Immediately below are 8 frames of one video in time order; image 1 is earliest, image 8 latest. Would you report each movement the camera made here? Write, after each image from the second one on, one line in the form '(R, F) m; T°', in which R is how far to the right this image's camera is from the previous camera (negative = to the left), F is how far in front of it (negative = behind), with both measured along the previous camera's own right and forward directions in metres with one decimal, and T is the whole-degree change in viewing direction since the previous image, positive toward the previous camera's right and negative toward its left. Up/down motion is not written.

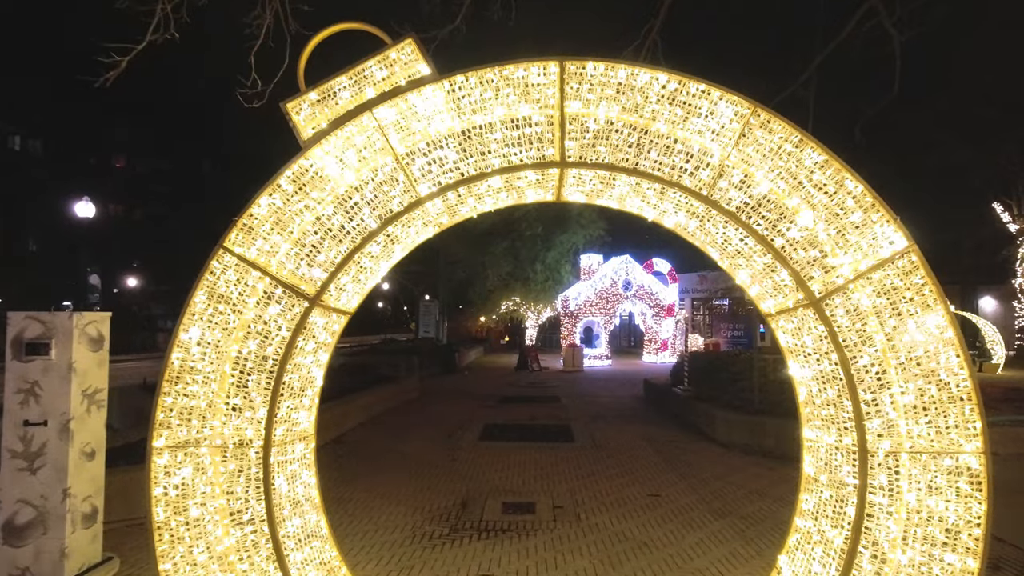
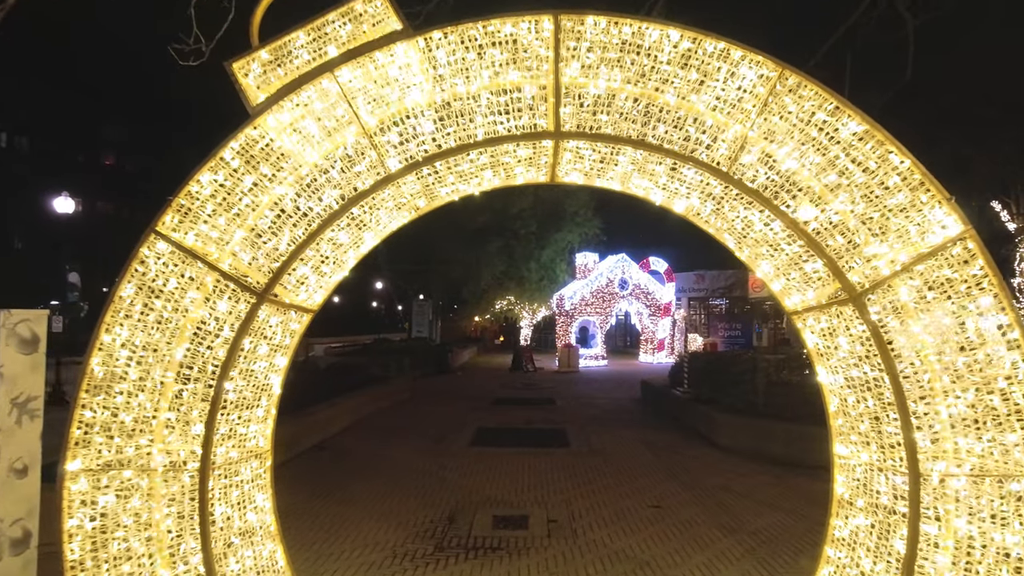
(0.0, +0.6) m; 0°
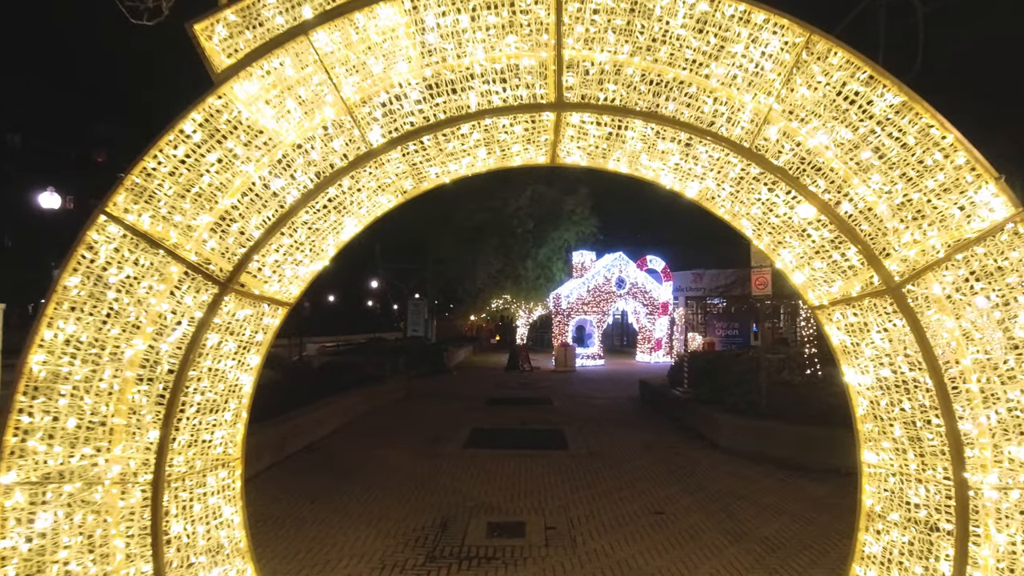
(0.0, +0.4) m; 0°
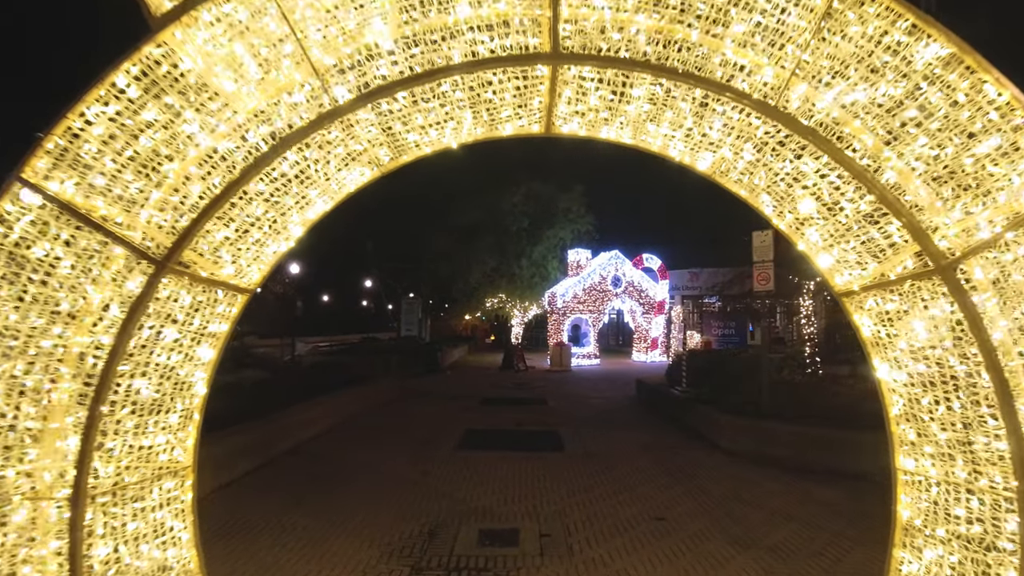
(0.0, +0.4) m; 0°
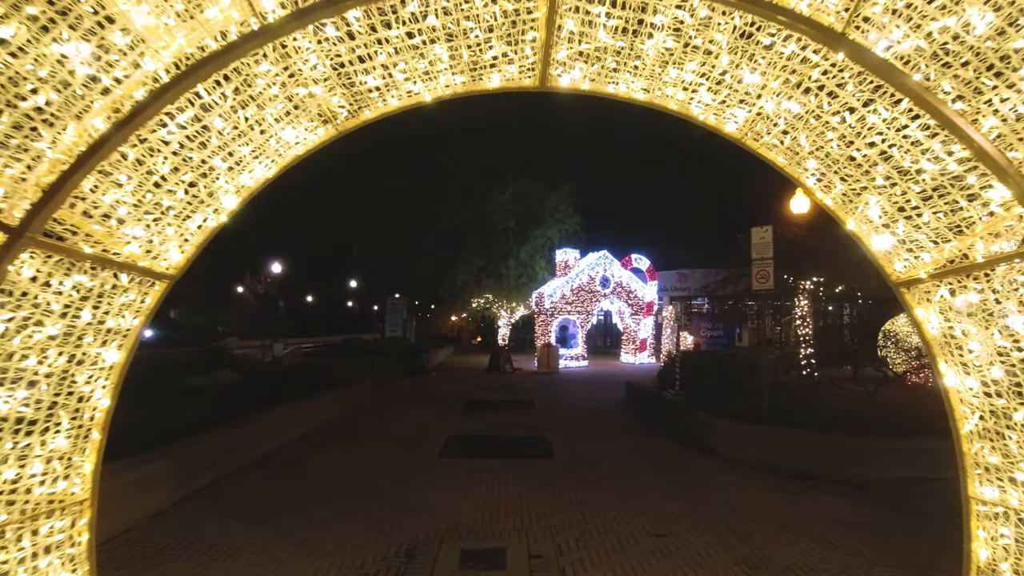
(0.0, +0.6) m; +1°
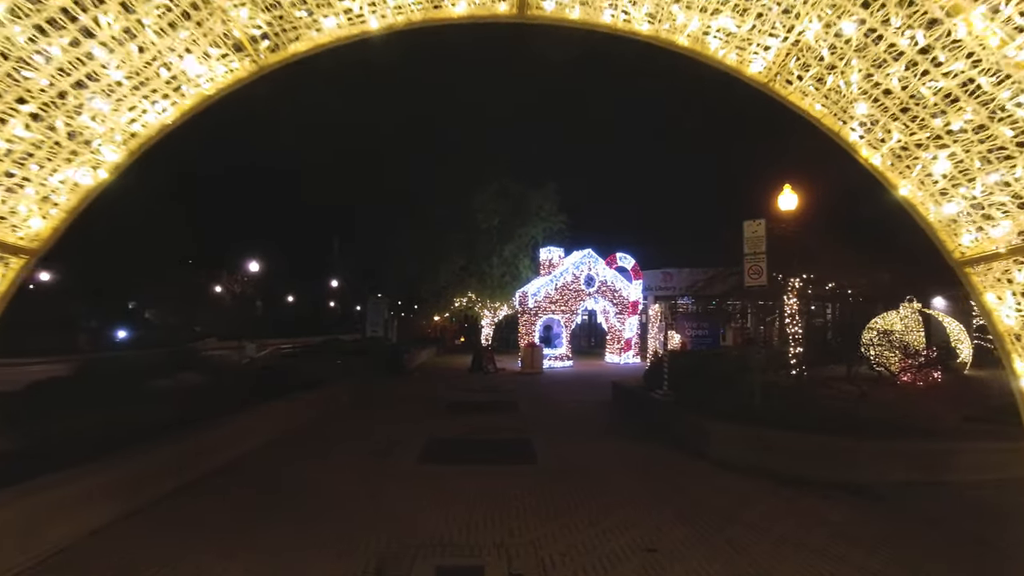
(0.0, +0.6) m; +1°
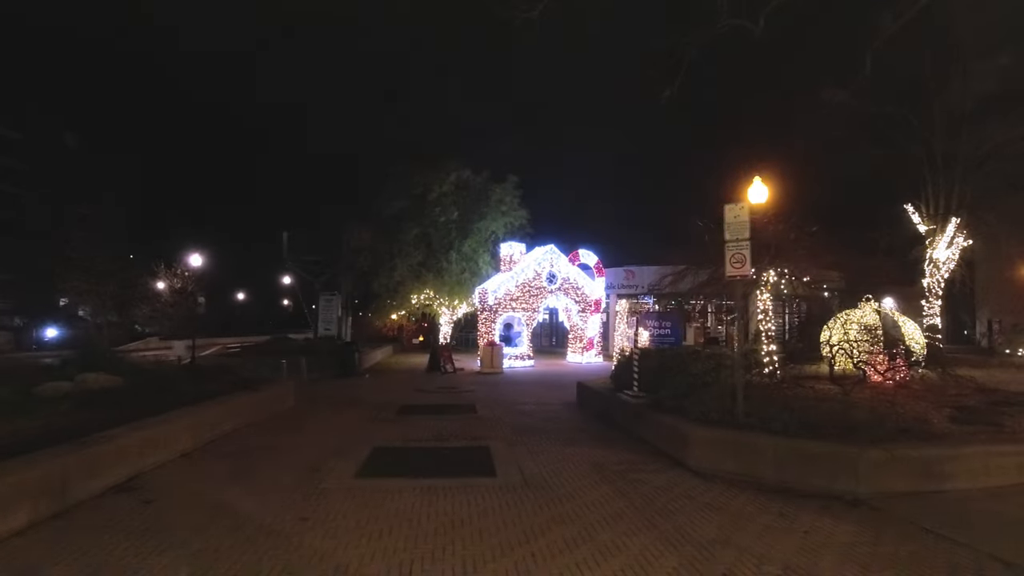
(0.0, +1.3) m; +3°
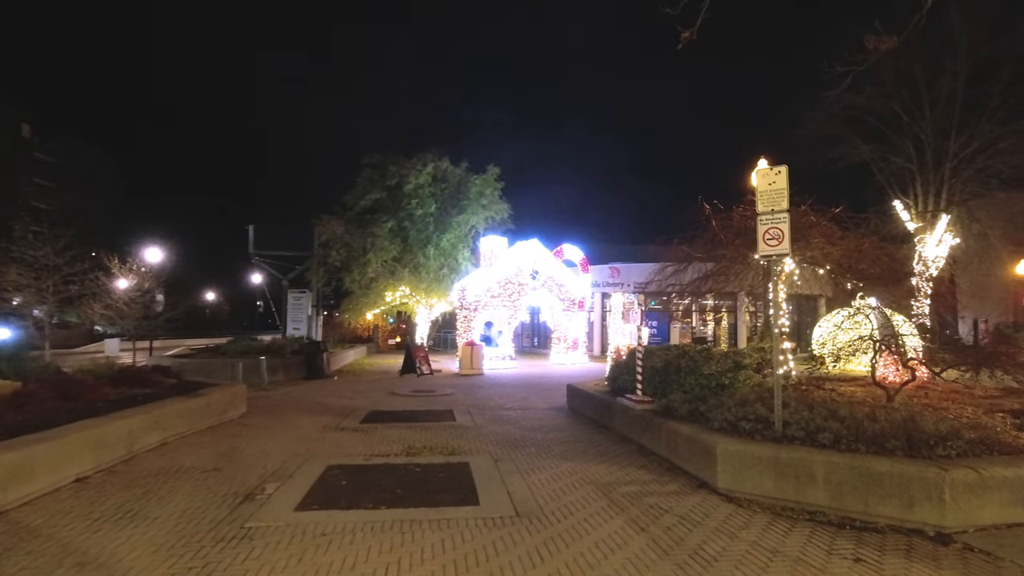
(-0.1, +1.9) m; +2°
